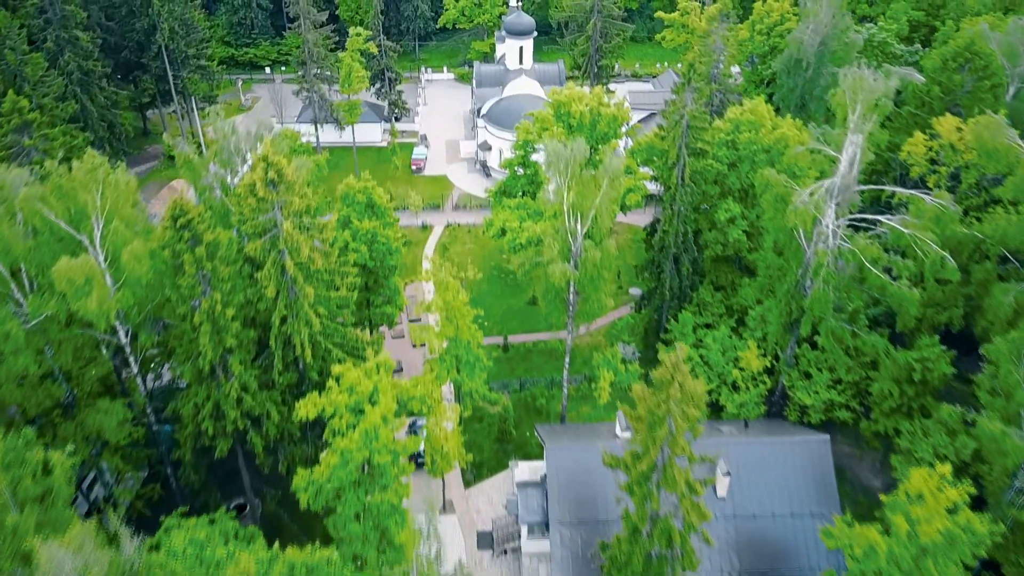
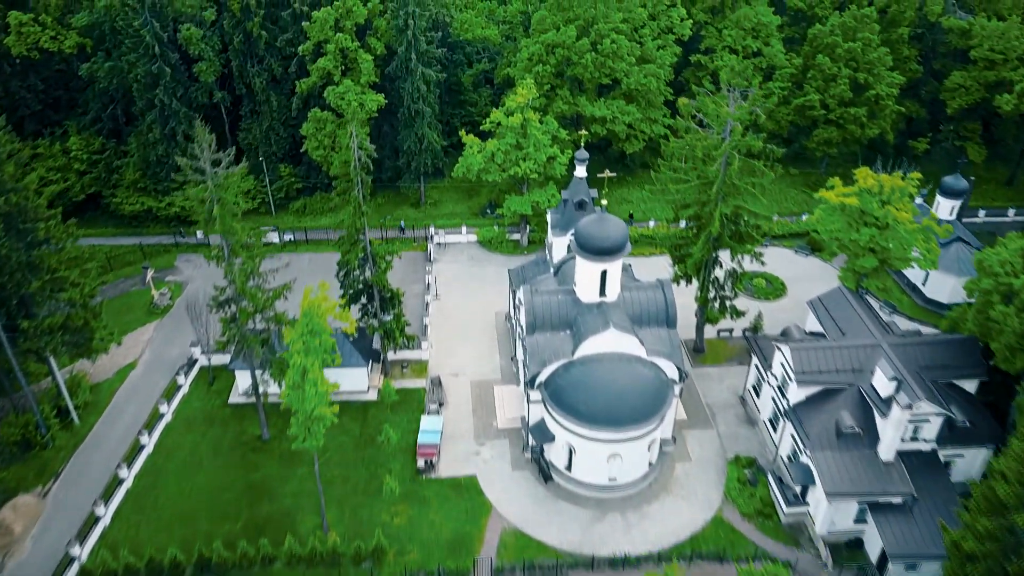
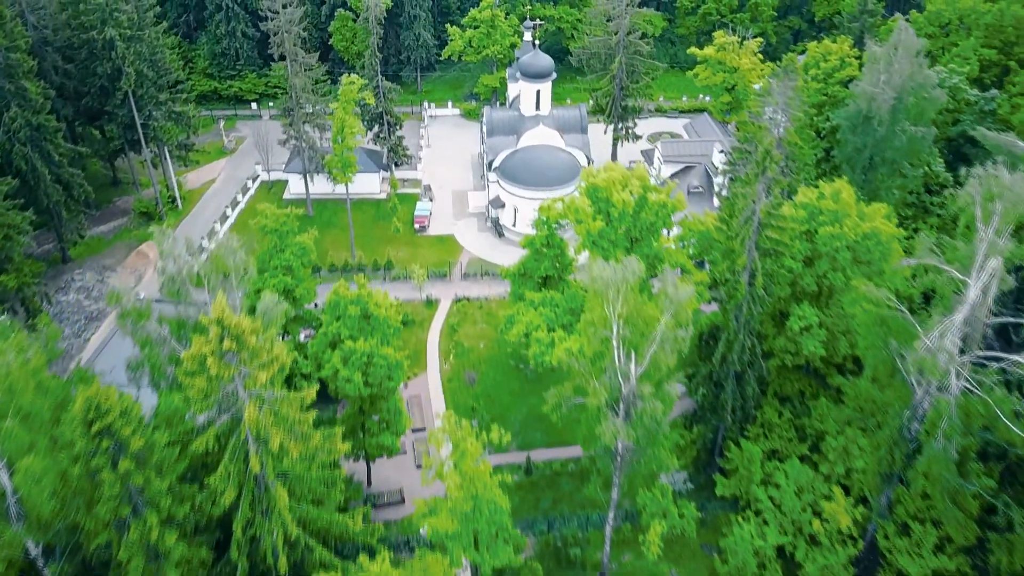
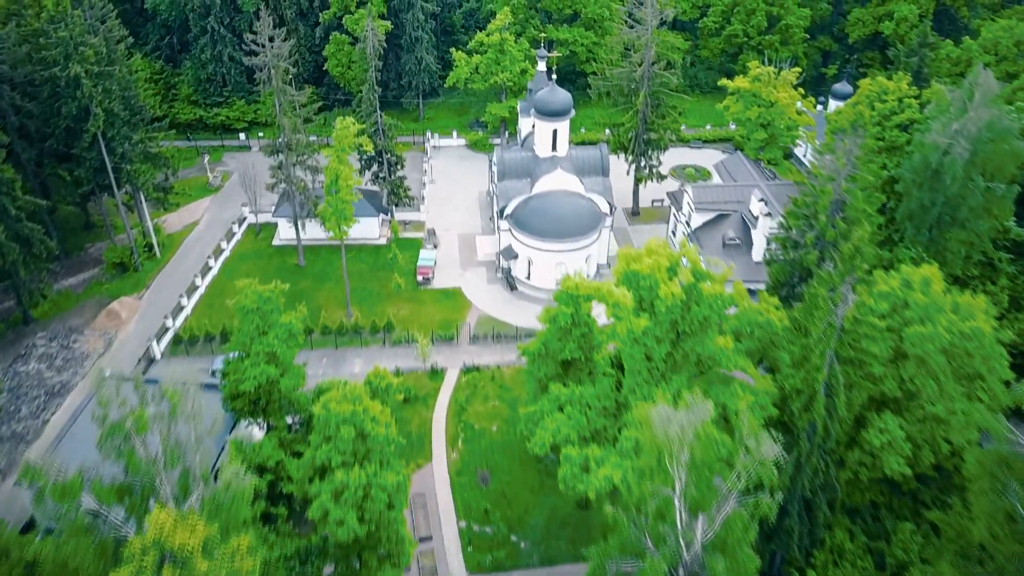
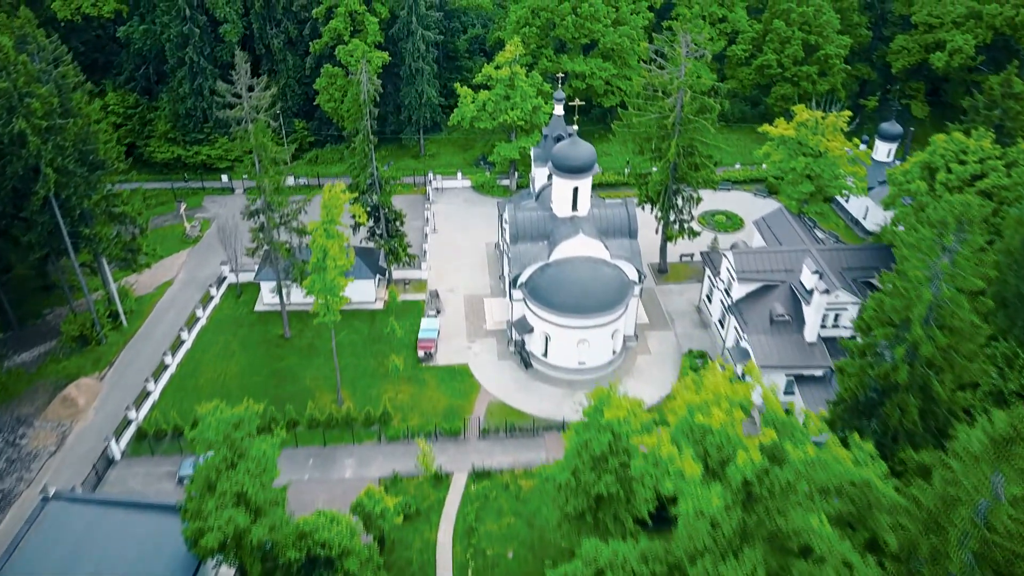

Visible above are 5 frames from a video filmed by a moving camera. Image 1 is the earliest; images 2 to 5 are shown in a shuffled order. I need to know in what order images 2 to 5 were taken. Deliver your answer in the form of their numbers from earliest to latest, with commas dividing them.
3, 4, 5, 2
